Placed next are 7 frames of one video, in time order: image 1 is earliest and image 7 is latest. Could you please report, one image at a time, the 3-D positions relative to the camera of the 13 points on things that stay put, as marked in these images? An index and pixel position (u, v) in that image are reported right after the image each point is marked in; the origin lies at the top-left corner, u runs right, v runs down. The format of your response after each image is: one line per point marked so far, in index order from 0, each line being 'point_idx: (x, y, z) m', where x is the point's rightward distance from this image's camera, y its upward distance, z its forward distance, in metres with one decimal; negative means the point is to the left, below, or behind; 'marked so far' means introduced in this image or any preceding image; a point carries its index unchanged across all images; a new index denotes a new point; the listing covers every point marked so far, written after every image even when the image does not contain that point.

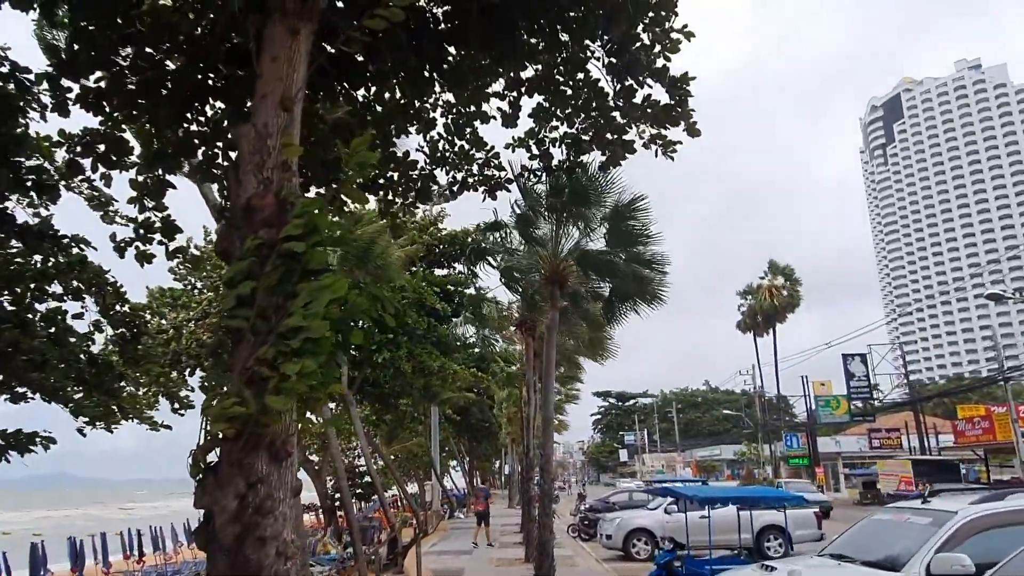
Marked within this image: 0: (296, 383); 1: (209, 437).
0: (-1.1, -0.5, +3.6) m
1: (-1.5, -0.7, +3.7) m
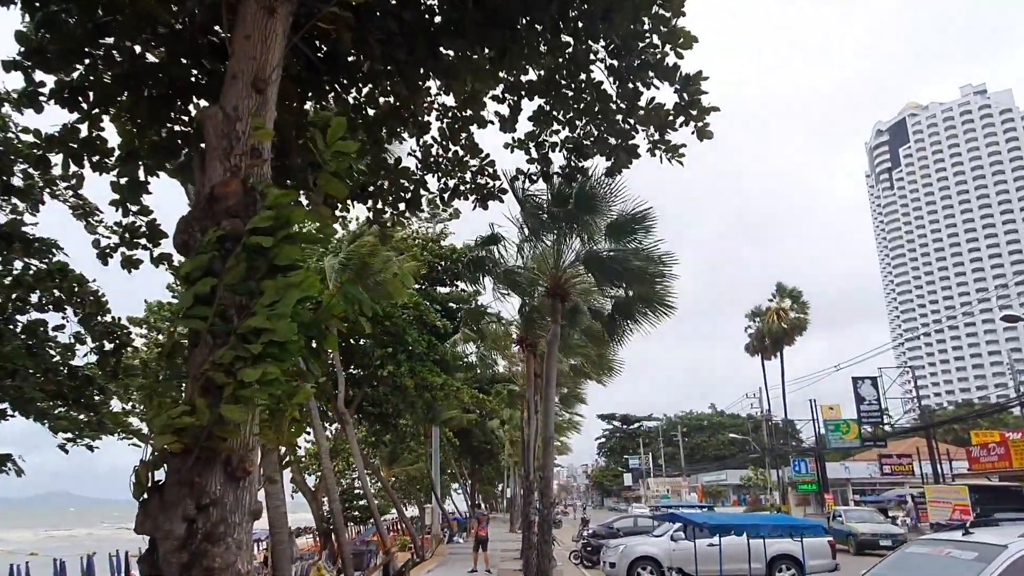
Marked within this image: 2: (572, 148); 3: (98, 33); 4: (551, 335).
0: (-1.1, -0.4, +3.2) m
1: (-1.5, -0.7, +3.2) m
2: (+0.7, +1.5, +8.2) m
3: (-3.5, +2.1, +6.3) m
4: (+0.6, -0.6, +11.2) m
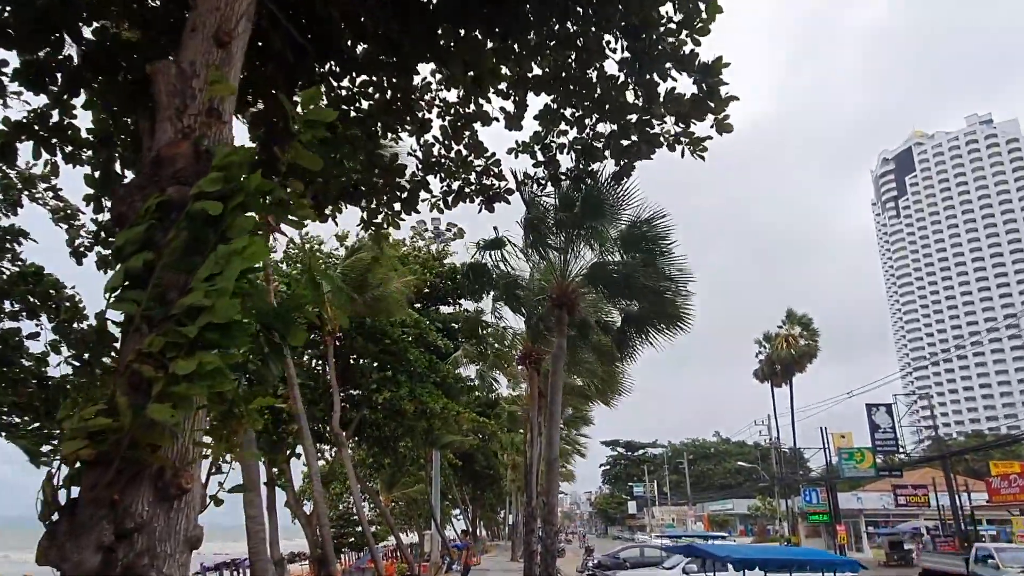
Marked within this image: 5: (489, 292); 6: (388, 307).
0: (-1.1, -0.3, +2.6) m
1: (-1.6, -0.6, +2.6) m
2: (+0.7, +1.4, +7.6) m
3: (-3.4, +2.2, +5.7) m
4: (+0.6, -0.8, +10.6) m
5: (-0.4, -0.1, +12.0) m
6: (-2.9, -0.4, +17.0) m
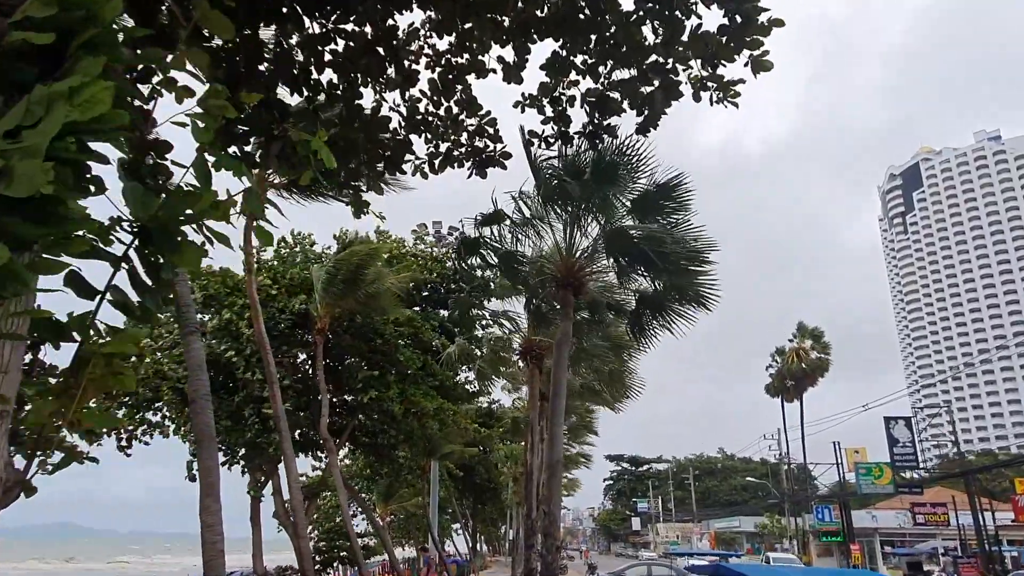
0: (-1.2, 0.0, +1.6) m
1: (-1.6, -0.3, +1.6) m
2: (+0.7, +1.6, +6.6) m
3: (-3.4, +2.5, +4.8) m
4: (+0.6, -0.6, +9.6) m
5: (-0.4, +0.1, +11.0) m
6: (-2.8, -0.4, +16.0) m
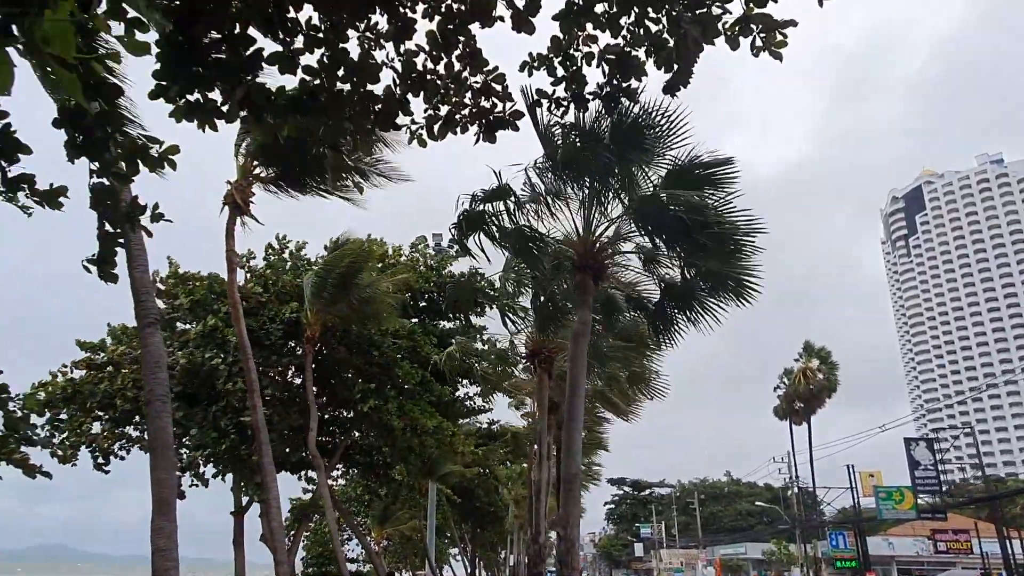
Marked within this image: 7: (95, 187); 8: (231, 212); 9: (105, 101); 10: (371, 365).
0: (-1.1, +0.3, +0.6) m
1: (-1.5, 0.0, +0.6) m
2: (+0.8, +1.8, +5.7) m
3: (-3.4, +2.7, +3.9) m
4: (+0.7, -0.6, +8.5) m
5: (-0.3, +0.1, +10.0) m
6: (-2.8, -0.5, +15.0) m
7: (-2.9, +0.7, +5.2) m
8: (-4.4, +1.2, +11.8) m
9: (-2.8, +1.3, +5.1) m
10: (-3.1, -1.7, +16.3) m
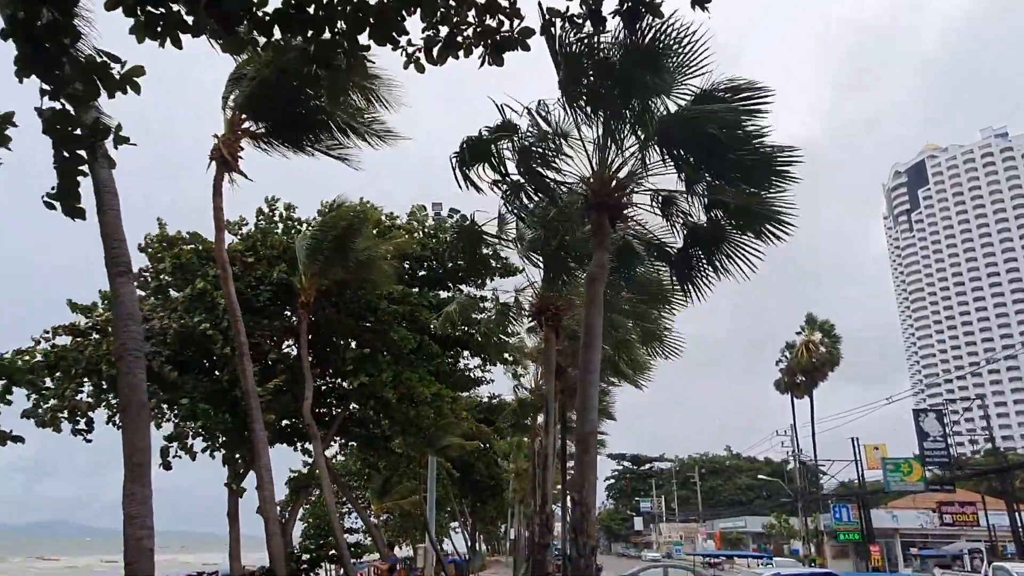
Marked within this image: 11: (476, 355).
0: (-1.0, +0.5, 0.0) m
1: (-1.5, +0.3, 0.0) m
2: (+0.8, +2.2, +5.0) m
3: (-3.3, +3.0, +3.2) m
4: (+0.8, -0.1, +8.0) m
5: (-0.2, +0.6, +9.4) m
6: (-2.7, +0.2, +14.4) m
7: (-2.9, +1.1, +4.6) m
8: (-4.4, +1.8, +11.1) m
9: (-2.8, +1.7, +4.5) m
10: (-3.0, -0.9, +15.7) m
11: (-0.9, -1.6, +18.0) m
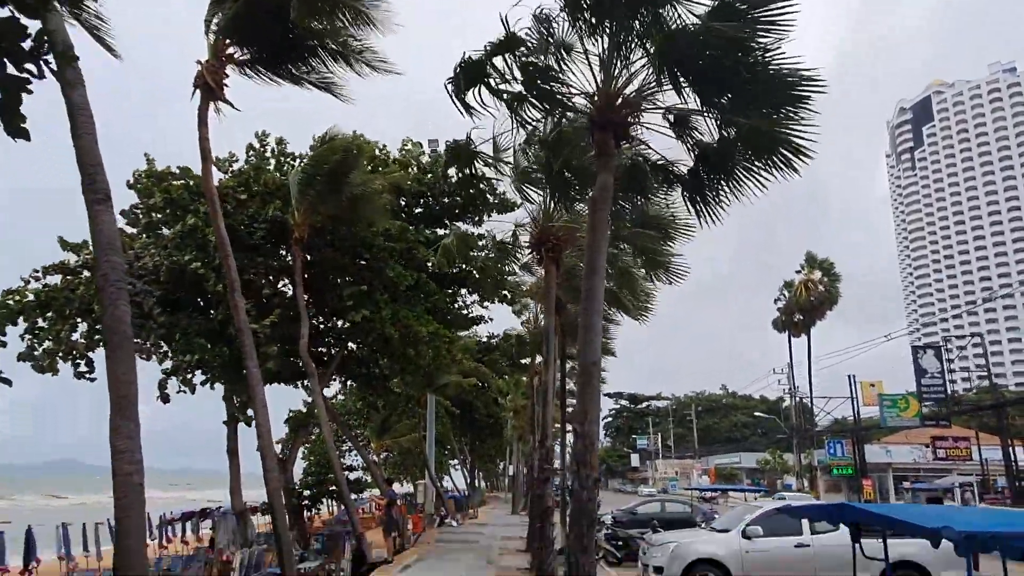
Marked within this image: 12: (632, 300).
0: (-1.0, +0.6, -0.3) m
1: (-1.5, +0.4, -0.3) m
2: (+0.8, +2.7, +4.6) m
3: (-3.3, +3.3, +2.7) m
4: (+0.7, +0.6, +7.7) m
5: (-0.2, +1.4, +9.0) m
6: (-2.7, +1.4, +14.0) m
7: (-2.9, +1.5, +4.2) m
8: (-4.4, +2.7, +10.7) m
9: (-2.8, +2.1, +4.1) m
10: (-3.1, +0.4, +15.5) m
11: (-0.9, -0.1, +17.8) m
12: (+1.9, -0.2, +12.3) m
